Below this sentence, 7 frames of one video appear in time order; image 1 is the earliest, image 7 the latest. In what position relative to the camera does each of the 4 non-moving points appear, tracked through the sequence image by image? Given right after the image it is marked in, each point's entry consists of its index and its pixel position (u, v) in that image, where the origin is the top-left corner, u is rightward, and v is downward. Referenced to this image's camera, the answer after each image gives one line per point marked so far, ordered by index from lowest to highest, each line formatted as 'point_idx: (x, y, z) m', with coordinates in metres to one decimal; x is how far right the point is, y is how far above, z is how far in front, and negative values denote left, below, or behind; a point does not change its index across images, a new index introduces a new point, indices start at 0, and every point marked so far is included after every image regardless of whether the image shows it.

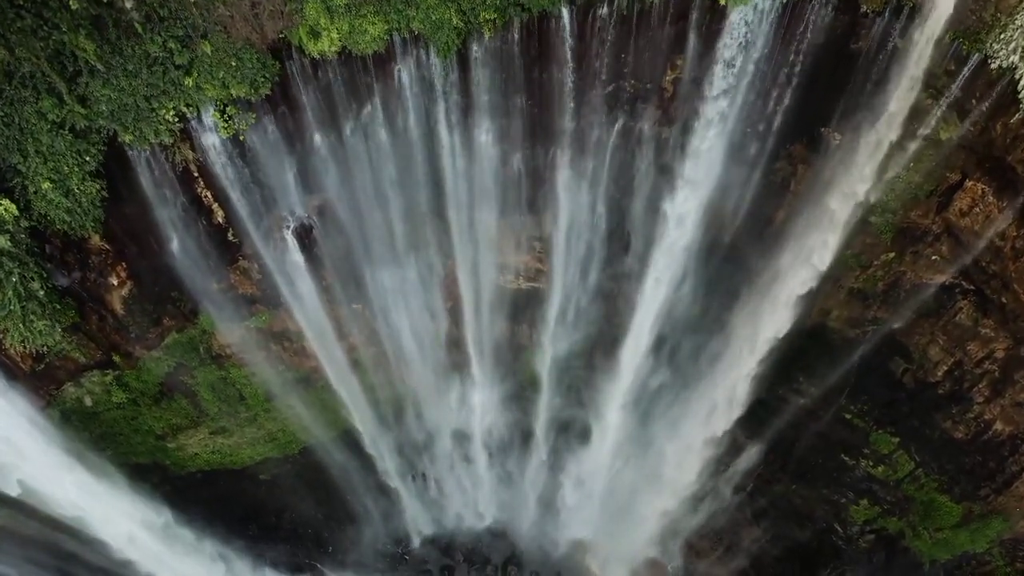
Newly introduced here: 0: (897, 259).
0: (+5.5, +0.4, +10.0) m
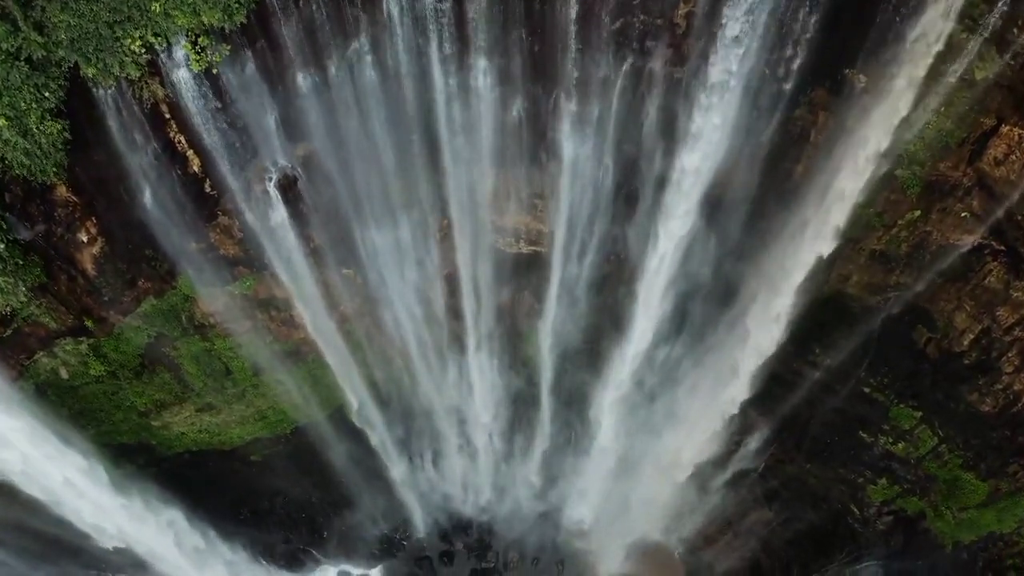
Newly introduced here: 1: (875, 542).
0: (+5.5, +0.9, +9.3) m
1: (+6.2, -4.4, +11.9) m
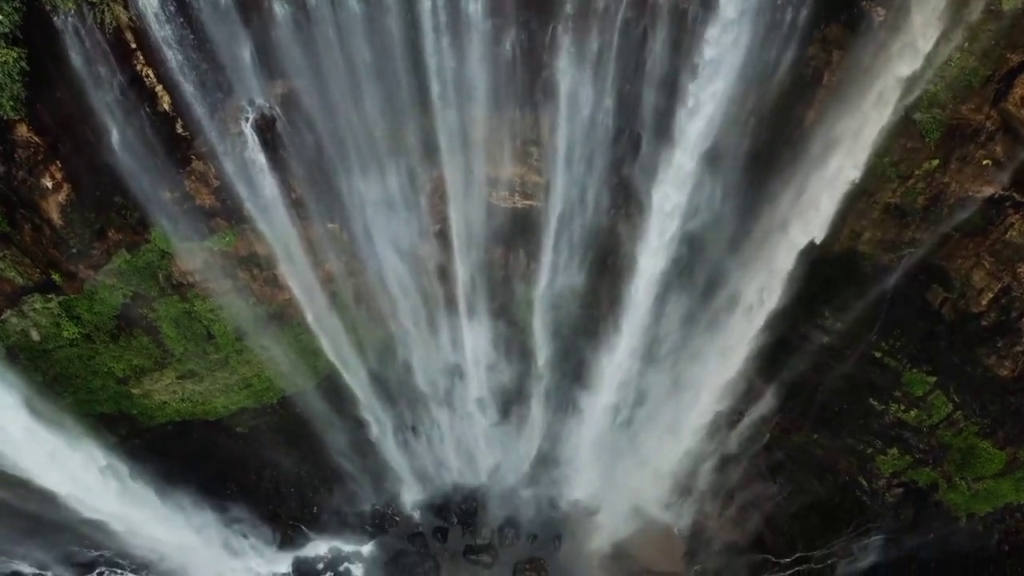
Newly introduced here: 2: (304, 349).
0: (+5.4, +1.5, +8.8) m
1: (+6.1, -3.7, +11.4) m
2: (-3.4, -1.0, +11.3) m
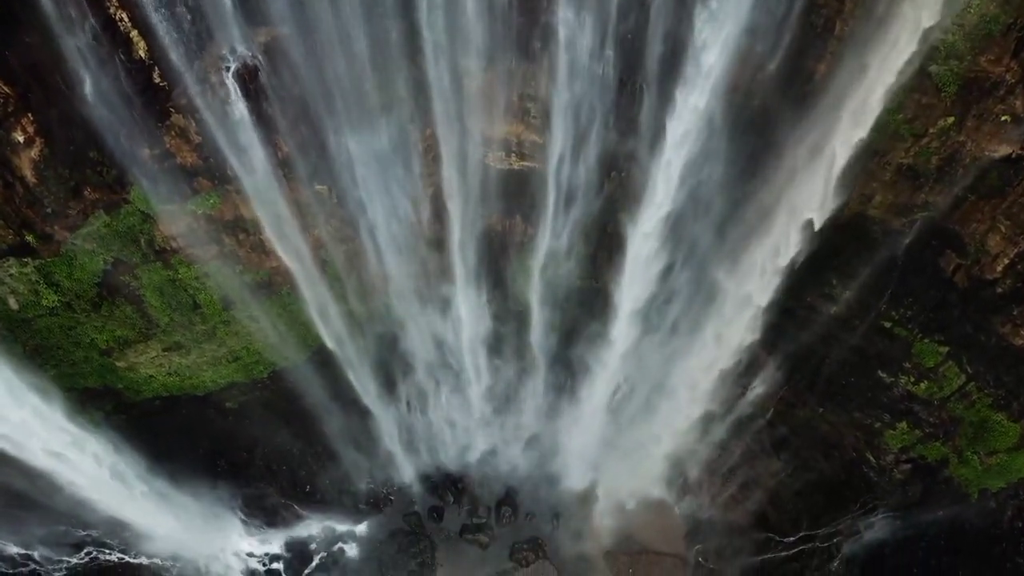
0: (+5.4, +2.0, +8.4) m
1: (+6.1, -3.2, +11.1) m
2: (-3.5, -0.5, +11.0) m
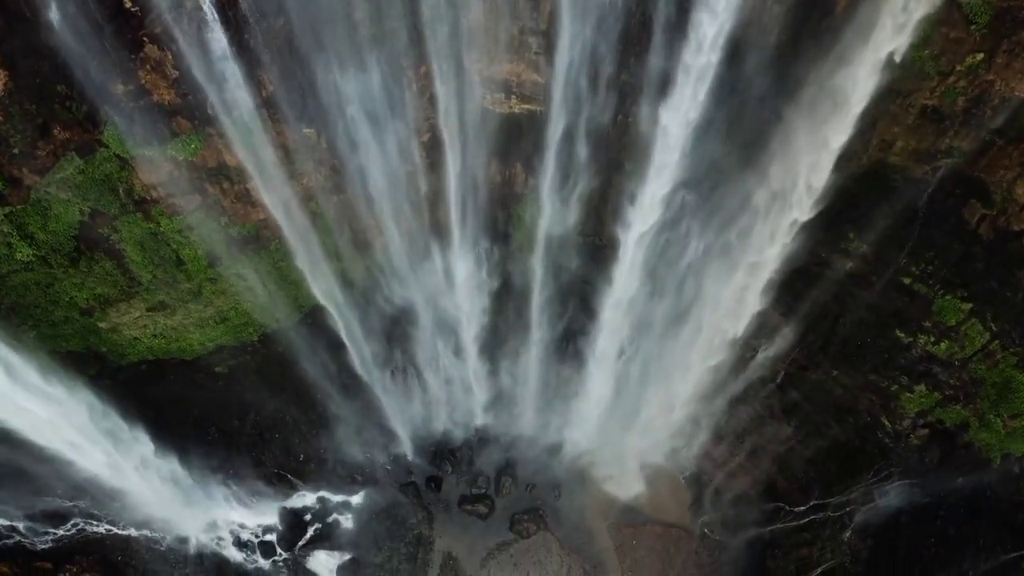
0: (+5.4, +2.6, +7.8) m
1: (+6.1, -2.6, +10.6) m
2: (-3.5, +0.1, +10.5) m
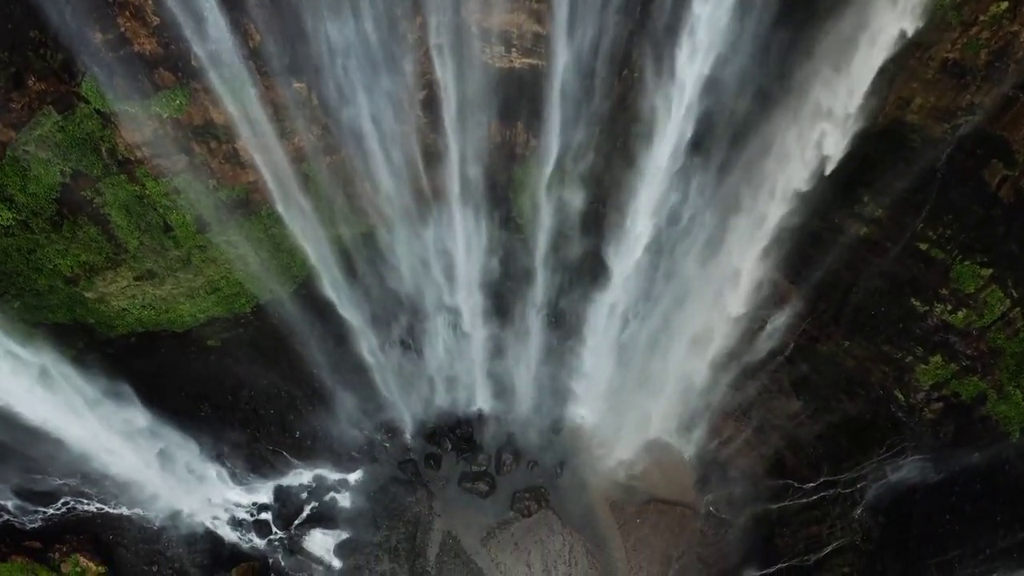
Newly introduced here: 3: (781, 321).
0: (+5.4, +3.0, +7.4) m
1: (+6.1, -2.1, +10.3) m
2: (-3.4, +0.6, +10.1) m
3: (+4.3, -0.5, +10.9) m
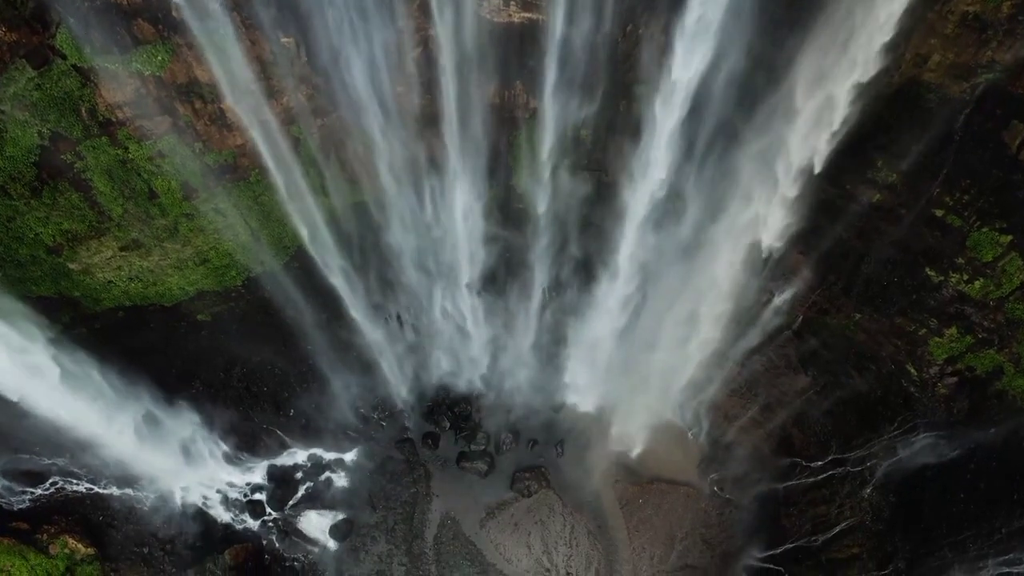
0: (+5.4, +3.4, +7.0) m
1: (+6.1, -1.7, +9.9) m
2: (-3.5, +1.0, +9.8) m
3: (+4.3, -0.1, +10.5) m
